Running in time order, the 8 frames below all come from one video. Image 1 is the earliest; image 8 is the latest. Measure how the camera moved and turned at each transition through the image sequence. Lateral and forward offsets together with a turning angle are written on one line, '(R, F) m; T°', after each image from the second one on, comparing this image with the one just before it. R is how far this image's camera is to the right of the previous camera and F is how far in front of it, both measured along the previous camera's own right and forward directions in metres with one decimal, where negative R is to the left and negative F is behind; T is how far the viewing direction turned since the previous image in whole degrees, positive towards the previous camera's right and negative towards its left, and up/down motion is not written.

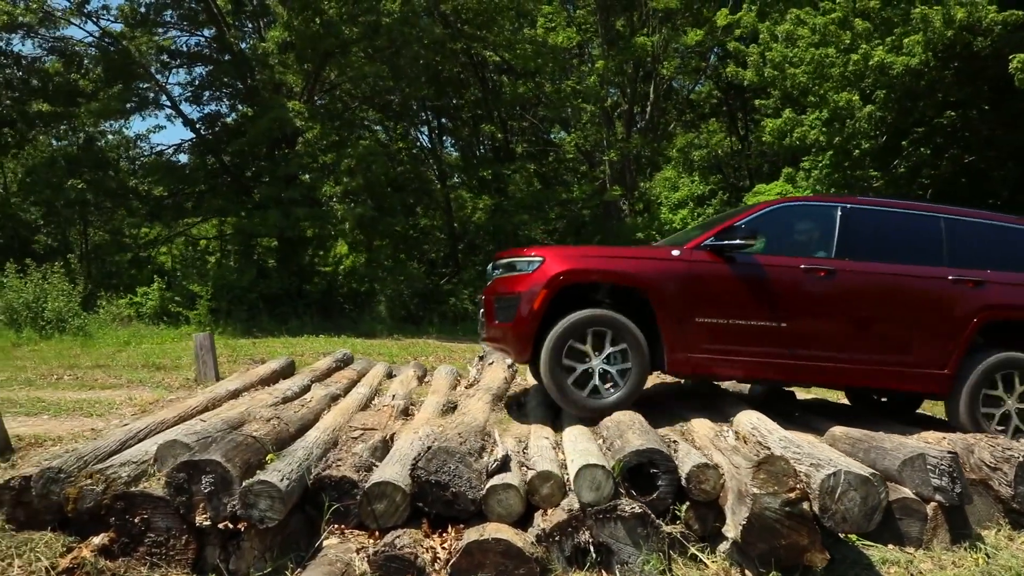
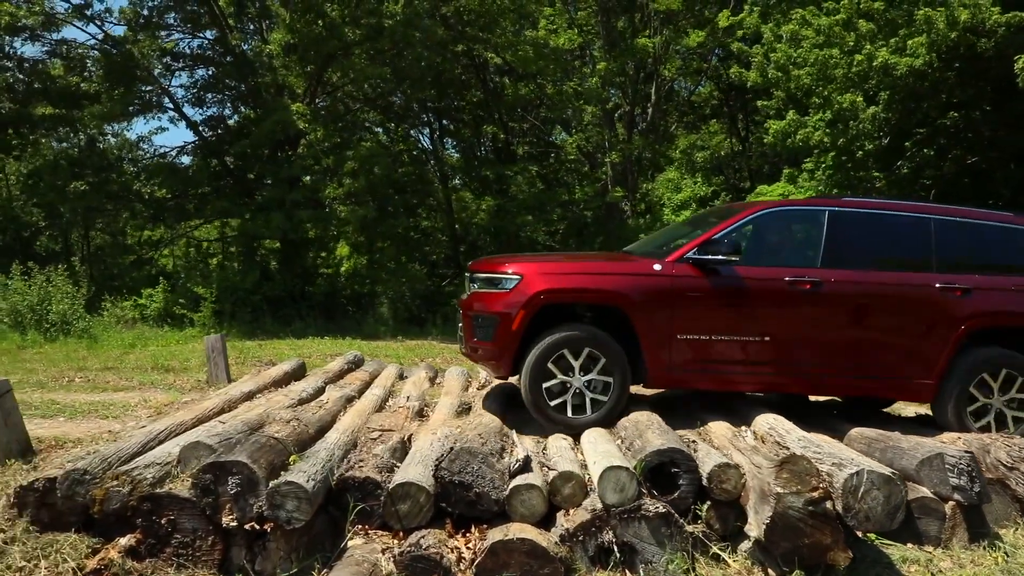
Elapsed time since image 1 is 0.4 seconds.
(-0.1, 0.0) m; 0°
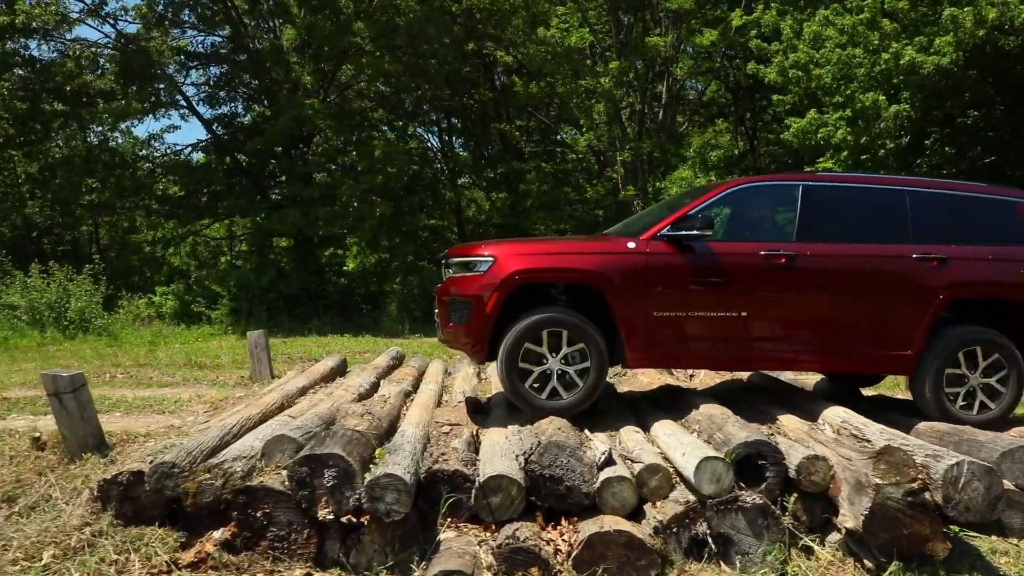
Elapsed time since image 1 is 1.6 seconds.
(-0.6, 0.0) m; +1°
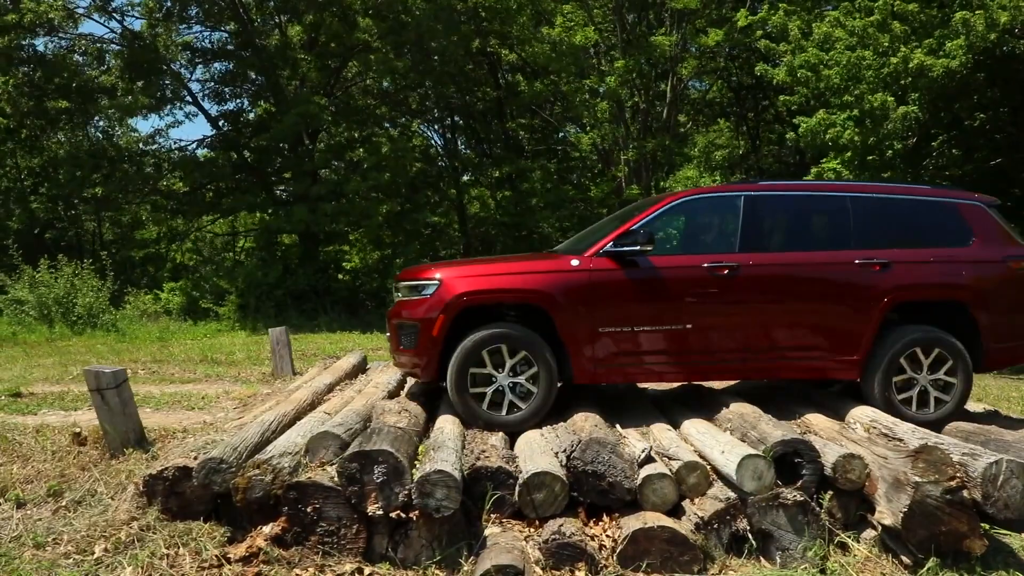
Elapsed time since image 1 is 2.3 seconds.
(-0.3, -0.1) m; +1°
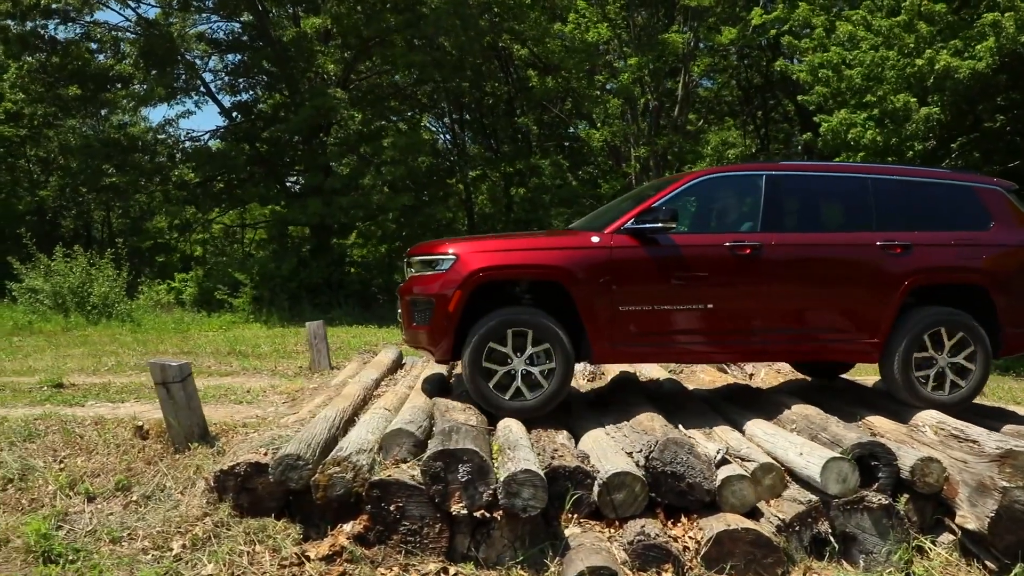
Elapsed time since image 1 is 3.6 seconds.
(-0.5, +0.1) m; +1°
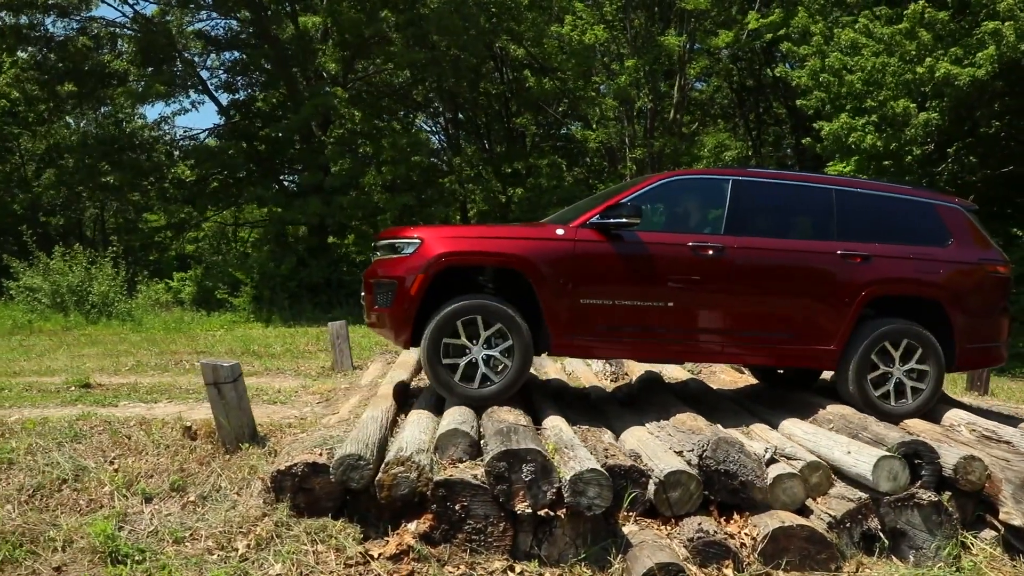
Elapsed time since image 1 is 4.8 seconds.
(-0.5, -0.1) m; +1°
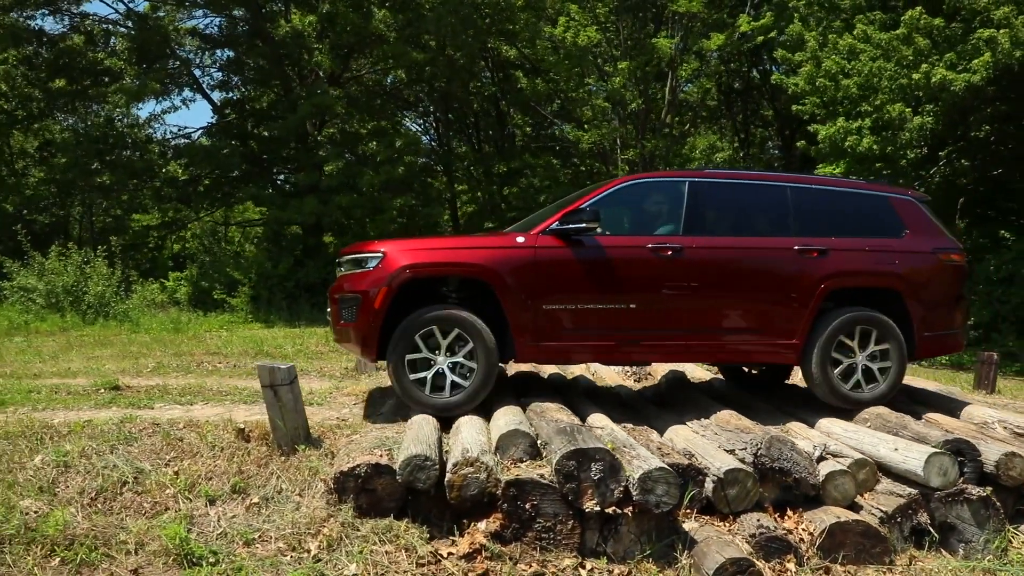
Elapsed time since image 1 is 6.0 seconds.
(-0.5, -0.1) m; +2°
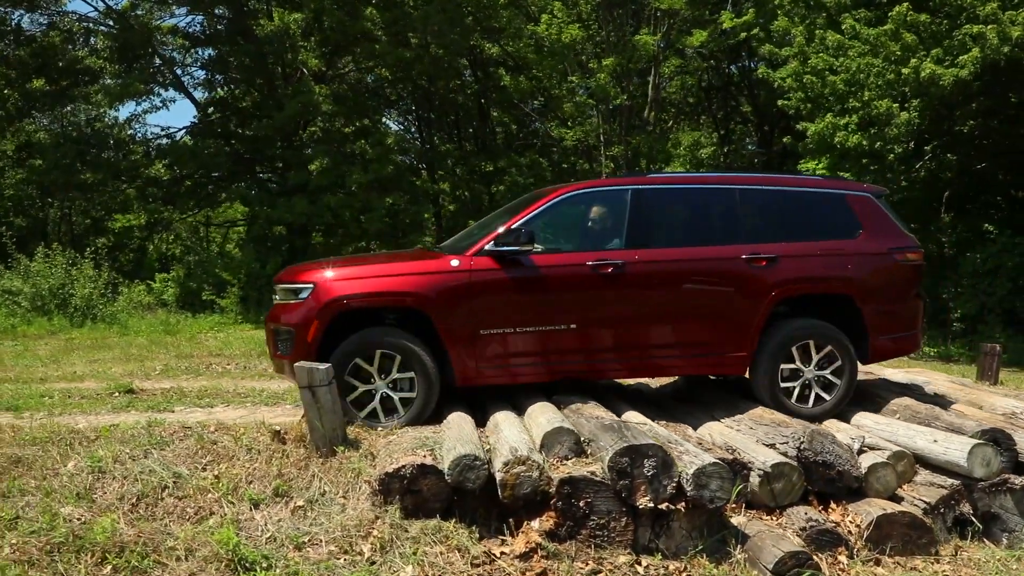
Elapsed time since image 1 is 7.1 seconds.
(-0.5, 0.0) m; +2°
